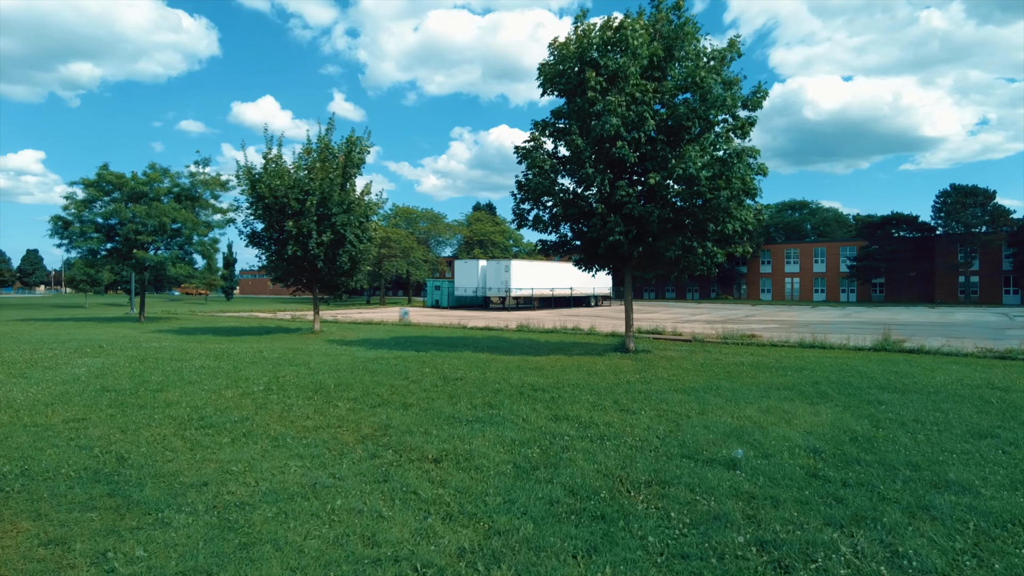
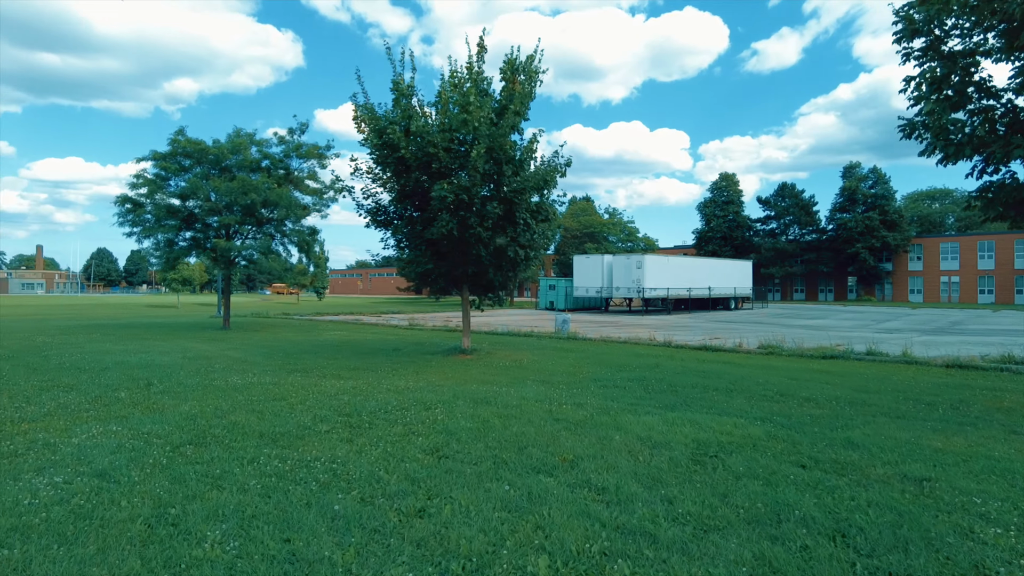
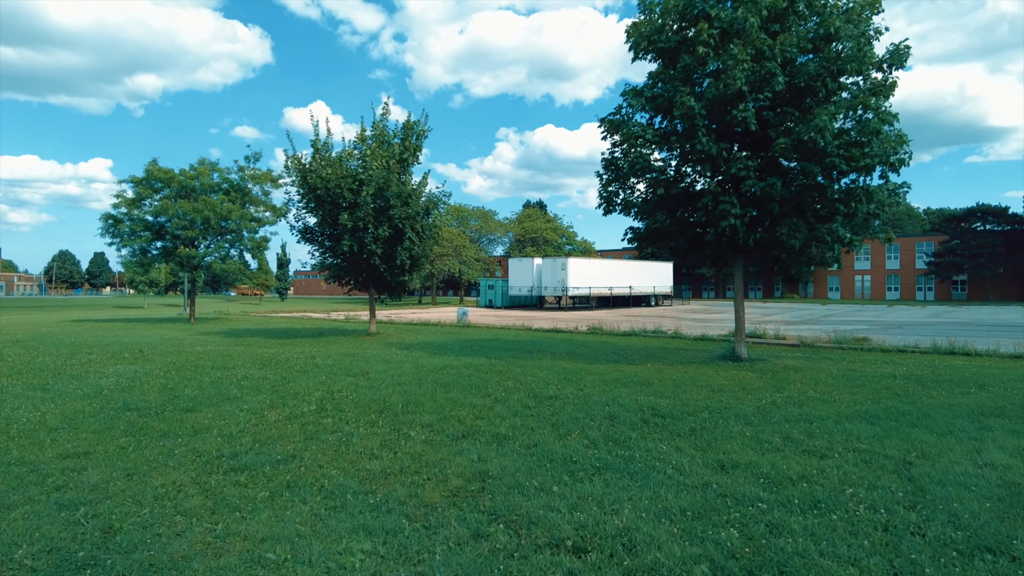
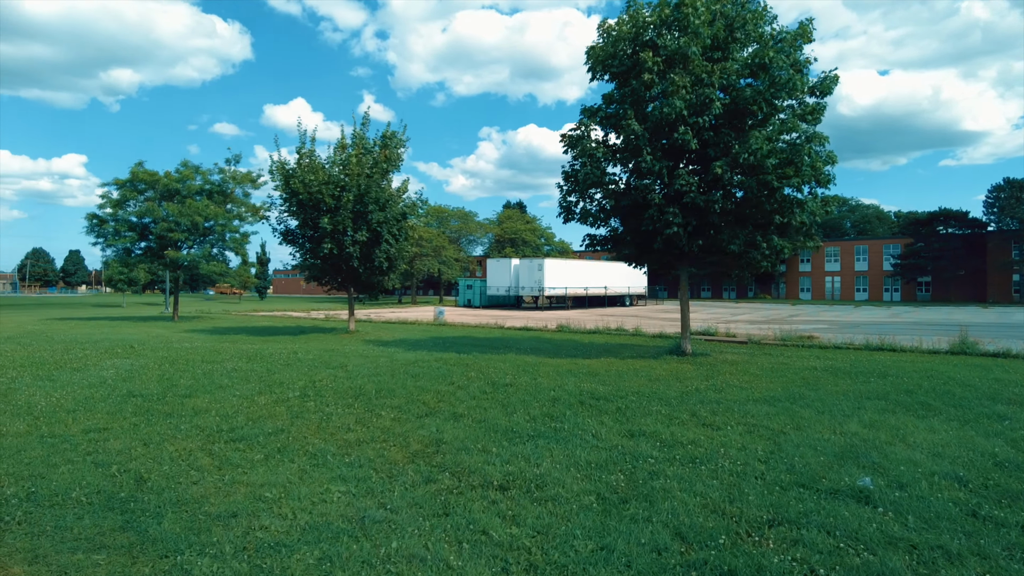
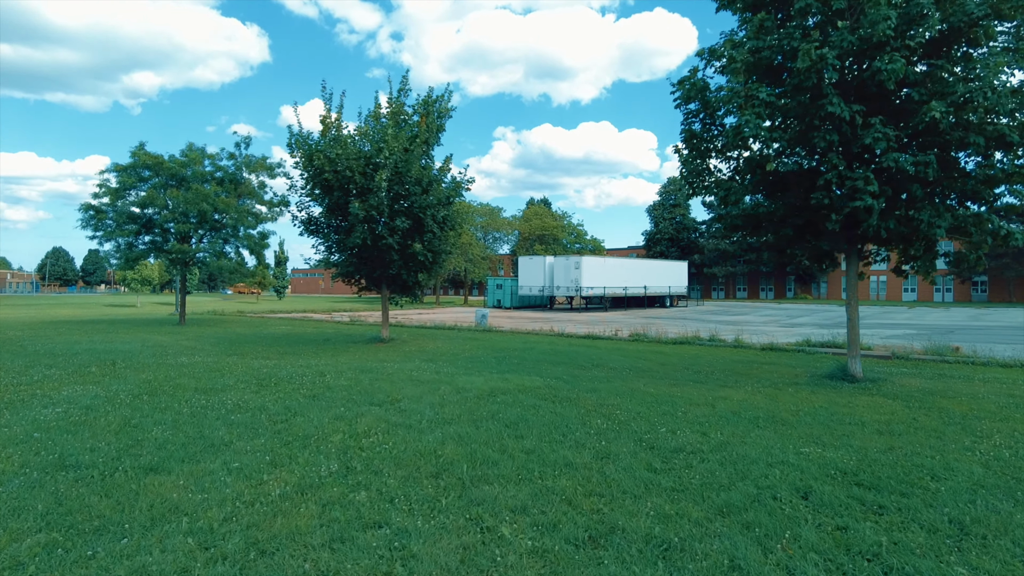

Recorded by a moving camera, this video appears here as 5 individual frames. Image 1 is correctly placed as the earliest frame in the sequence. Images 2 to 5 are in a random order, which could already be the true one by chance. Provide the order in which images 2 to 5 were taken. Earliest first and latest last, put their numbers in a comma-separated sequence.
4, 3, 5, 2
